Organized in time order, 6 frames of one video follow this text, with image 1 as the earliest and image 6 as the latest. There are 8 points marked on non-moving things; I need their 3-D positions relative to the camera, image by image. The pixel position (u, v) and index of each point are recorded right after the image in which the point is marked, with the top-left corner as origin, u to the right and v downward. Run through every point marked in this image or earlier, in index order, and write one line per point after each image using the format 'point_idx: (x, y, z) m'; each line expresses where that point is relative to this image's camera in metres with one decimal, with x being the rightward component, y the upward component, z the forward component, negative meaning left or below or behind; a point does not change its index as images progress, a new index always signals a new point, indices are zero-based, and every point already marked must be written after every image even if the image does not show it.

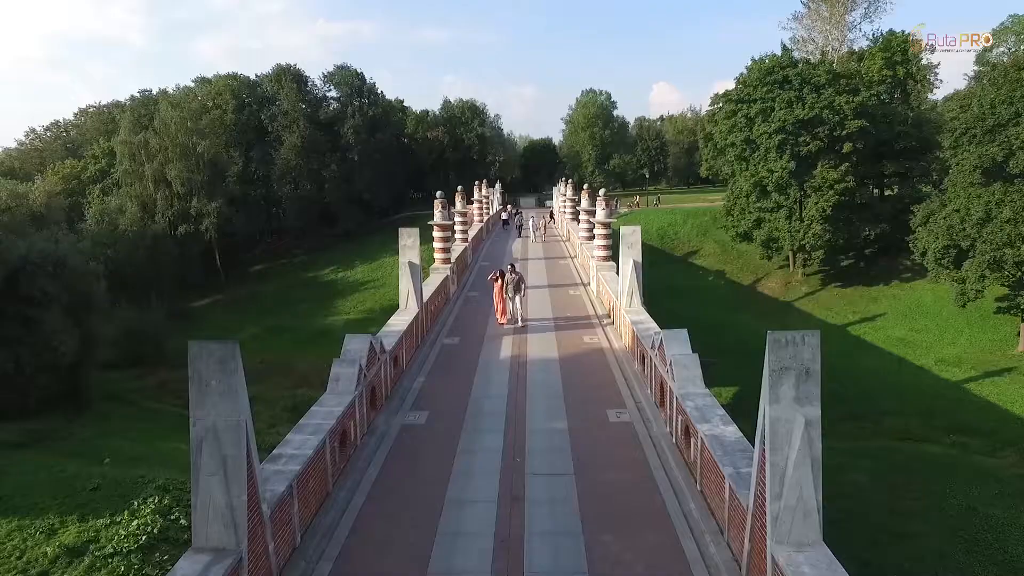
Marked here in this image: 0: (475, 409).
0: (-0.4, -1.3, +7.4) m
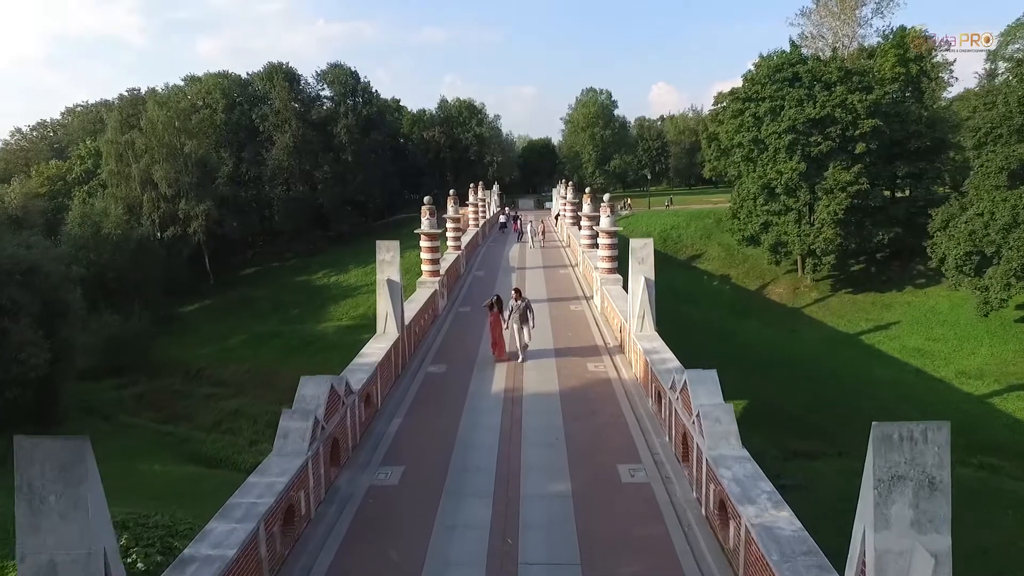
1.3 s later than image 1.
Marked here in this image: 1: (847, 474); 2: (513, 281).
0: (-0.5, -1.6, +6.2) m
1: (+8.1, -4.4, +16.5) m
2: (0.0, +0.2, +16.3) m
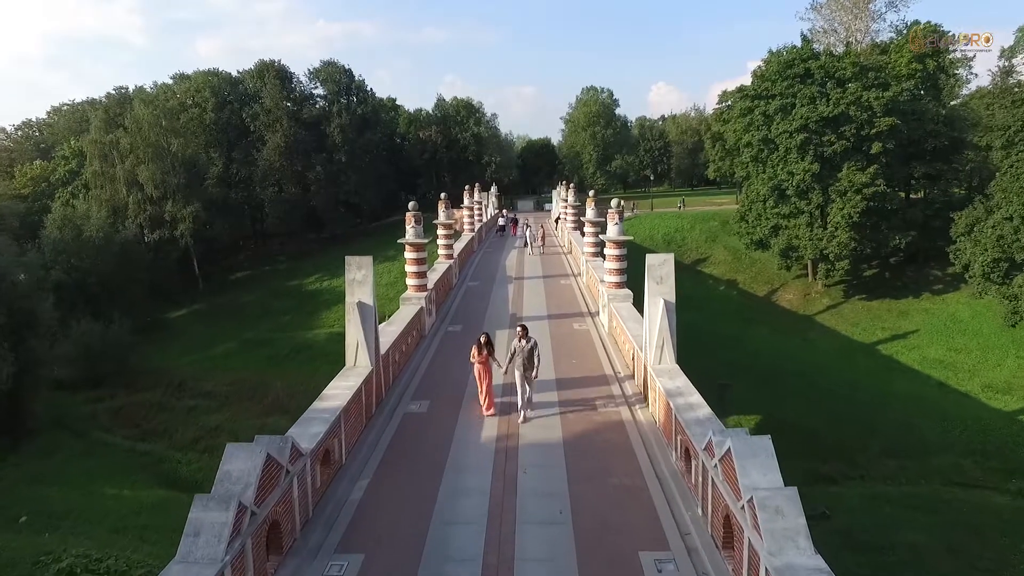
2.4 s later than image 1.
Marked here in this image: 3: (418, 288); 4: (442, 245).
0: (-0.5, -1.9, +4.9) m
1: (+8.0, -4.7, +15.2) m
2: (0.0, -0.1, +15.0) m
3: (-1.5, 0.0, +11.2) m
4: (-1.7, +1.0, +16.2) m
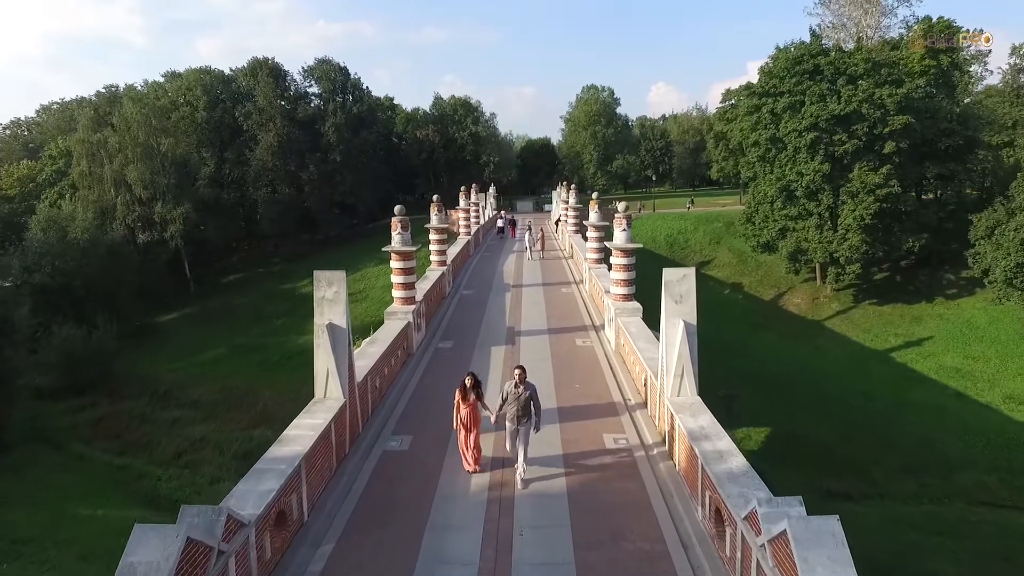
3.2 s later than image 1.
0: (-0.6, -2.0, +3.9) m
1: (+8.0, -4.9, +14.2) m
2: (-0.1, -0.3, +14.0) m
3: (-1.6, -0.2, +10.2) m
4: (-1.7, +0.8, +15.2) m
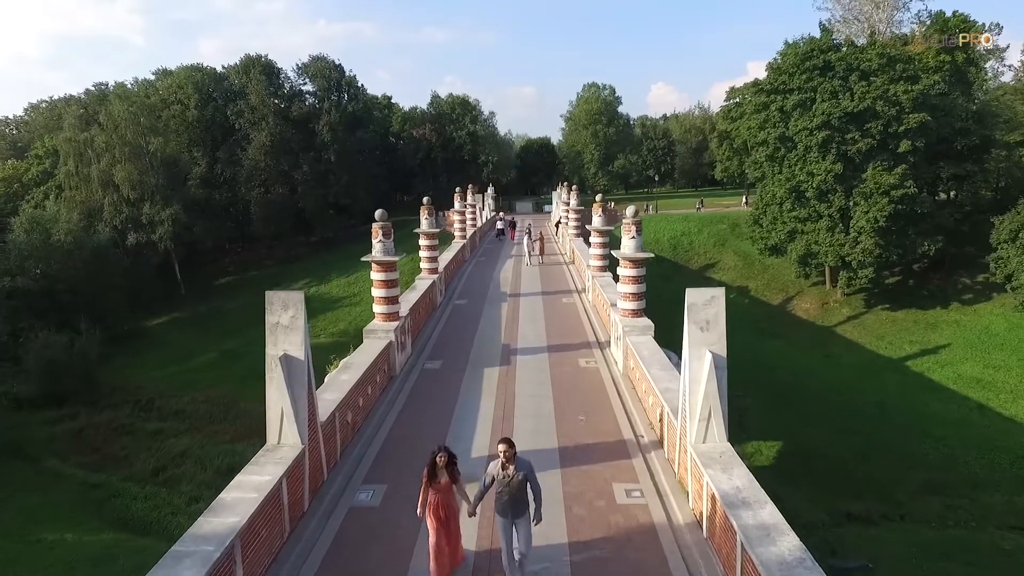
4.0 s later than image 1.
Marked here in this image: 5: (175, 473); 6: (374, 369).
0: (-0.6, -2.2, +2.9) m
1: (+7.9, -5.0, +13.2) m
2: (-0.1, -0.5, +13.0) m
3: (-1.6, -0.4, +9.2) m
4: (-1.8, +0.7, +14.2) m
5: (-9.0, -4.9, +18.1) m
6: (-1.5, -0.9, +7.6) m
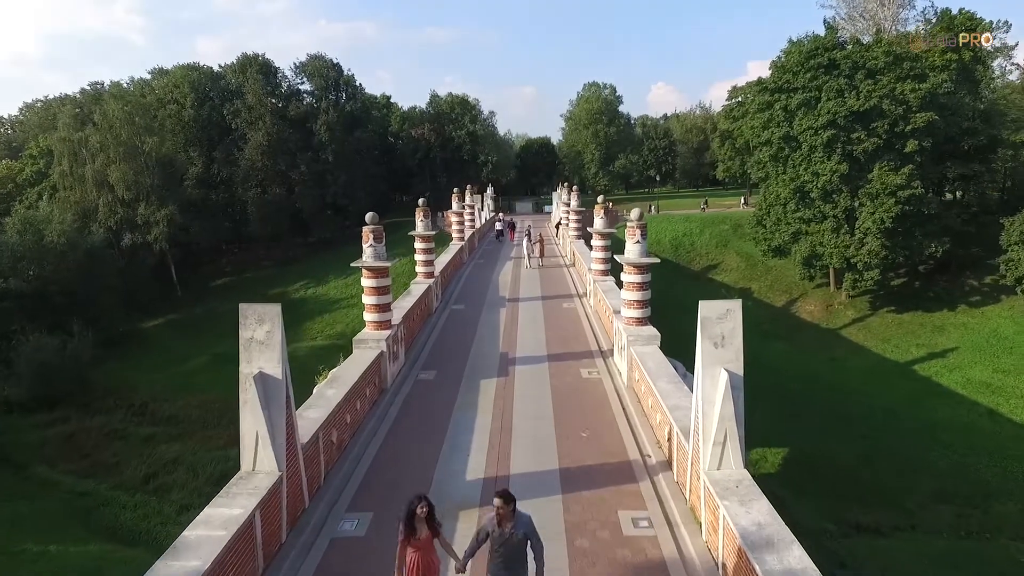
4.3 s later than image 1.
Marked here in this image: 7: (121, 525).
0: (-0.7, -2.3, +2.5) m
1: (+7.9, -5.1, +12.8) m
2: (-0.2, -0.5, +12.6) m
3: (-1.7, -0.4, +8.7) m
4: (-1.8, +0.6, +13.8) m
5: (-9.0, -5.0, +17.7) m
6: (-1.6, -1.0, +7.2) m
7: (-8.7, -5.3, +15.2) m
